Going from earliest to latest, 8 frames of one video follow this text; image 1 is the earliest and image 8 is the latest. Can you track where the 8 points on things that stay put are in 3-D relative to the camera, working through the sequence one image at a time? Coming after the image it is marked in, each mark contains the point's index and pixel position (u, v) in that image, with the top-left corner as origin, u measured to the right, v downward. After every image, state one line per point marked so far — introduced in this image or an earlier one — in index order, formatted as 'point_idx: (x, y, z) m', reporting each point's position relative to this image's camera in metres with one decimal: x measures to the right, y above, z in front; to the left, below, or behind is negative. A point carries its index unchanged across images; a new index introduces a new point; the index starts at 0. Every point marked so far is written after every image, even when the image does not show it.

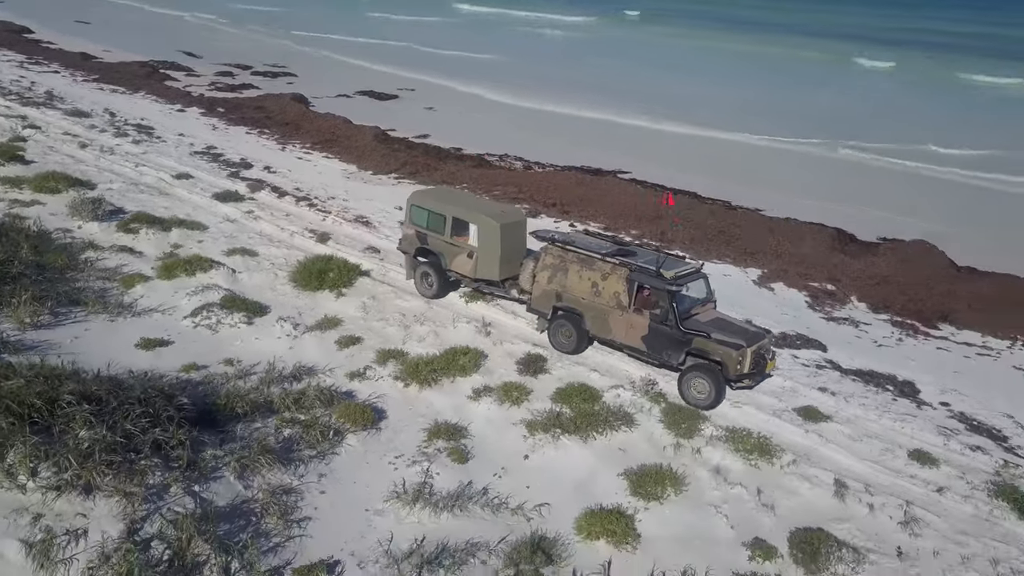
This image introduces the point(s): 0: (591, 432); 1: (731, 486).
0: (+1.0, -1.8, +10.2) m
1: (+2.5, -2.3, +9.4) m
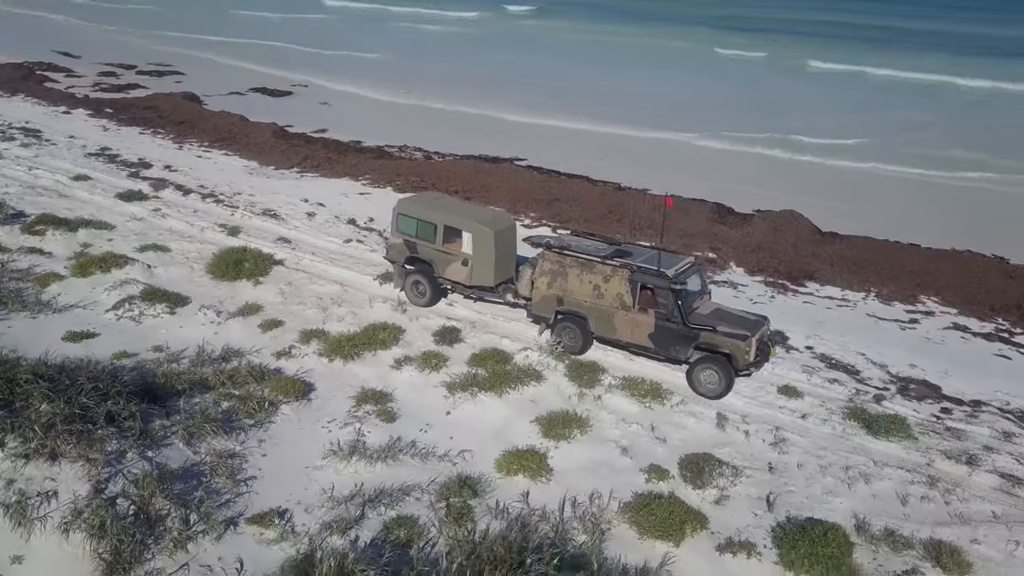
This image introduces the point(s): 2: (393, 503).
0: (-0.1, -1.4, +11.3) m
1: (+1.5, -1.8, +10.8) m
2: (-1.2, -2.2, +8.3) m
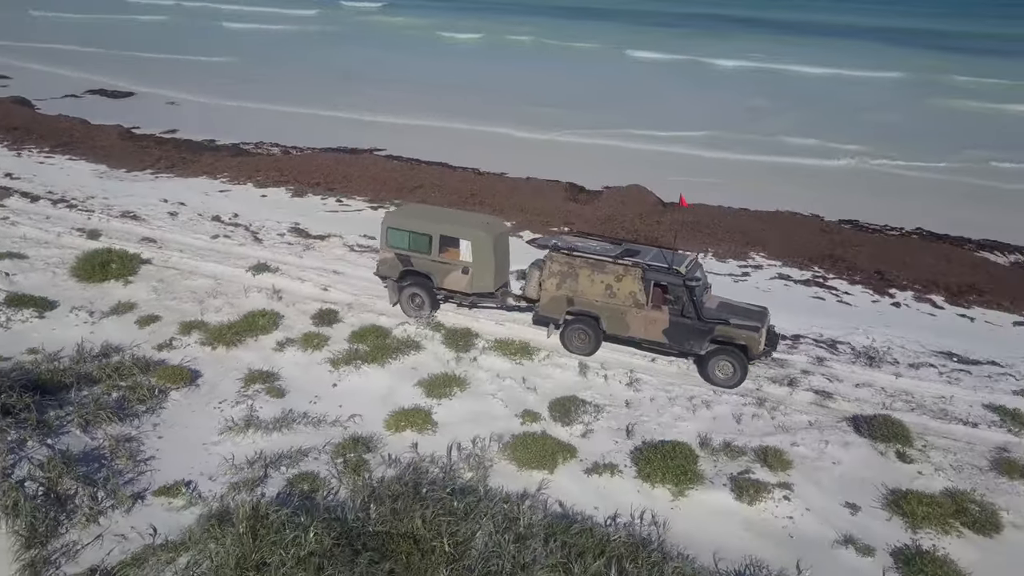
0: (-1.9, -1.1, +12.2) m
1: (-0.2, -1.3, +11.9) m
2: (-2.4, -1.9, +9.0) m
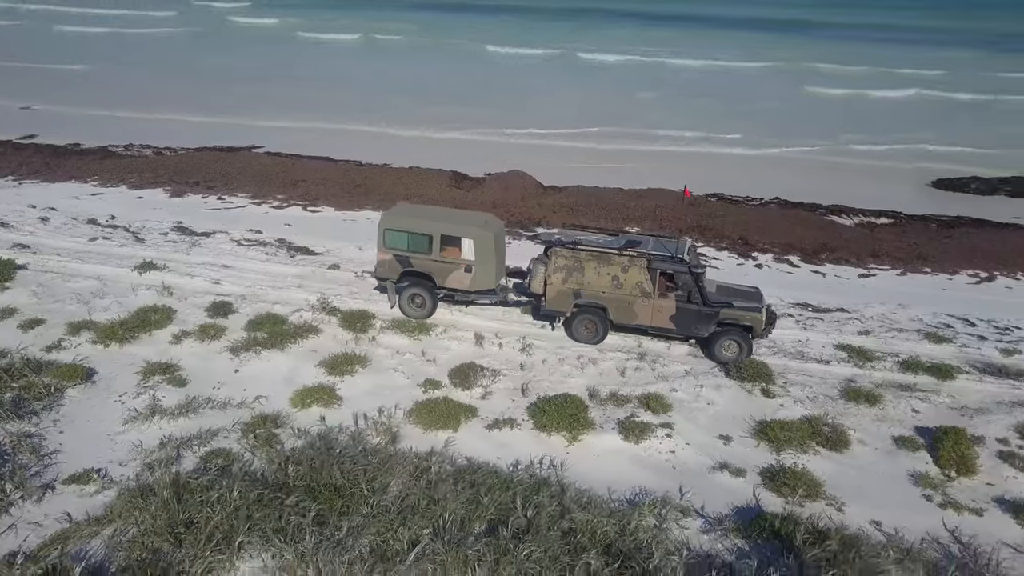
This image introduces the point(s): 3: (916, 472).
0: (-3.5, -0.8, +12.5) m
1: (-1.7, -1.0, +12.4) m
2: (-3.5, -1.8, +9.3) m
3: (+4.8, -2.2, +9.7) m
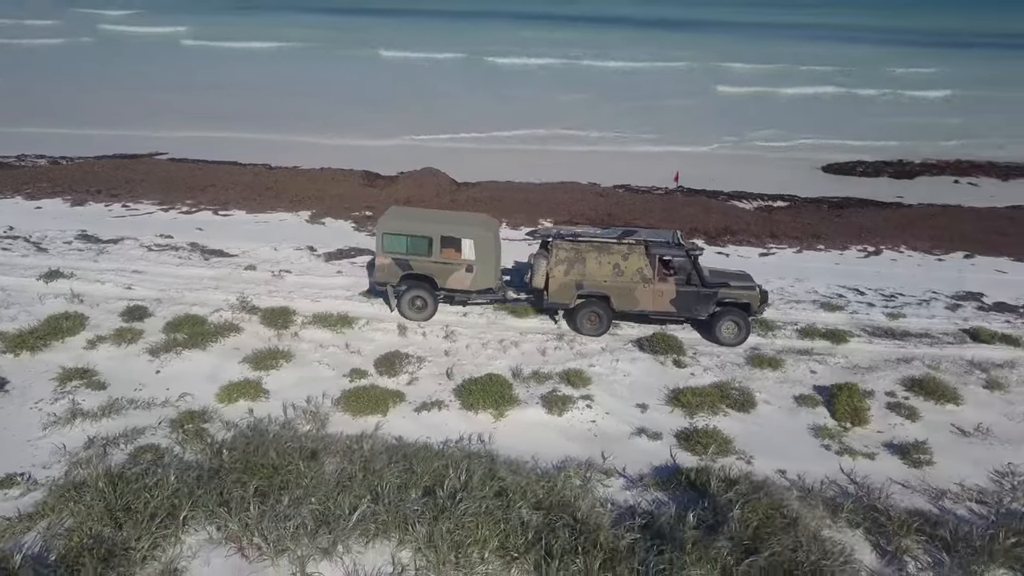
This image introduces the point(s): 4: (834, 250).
0: (-4.6, -0.8, +12.4) m
1: (-2.9, -0.9, +12.5) m
2: (-4.3, -1.7, +9.2) m
3: (+3.9, -1.8, +10.6) m
4: (+7.7, +0.9, +19.5) m
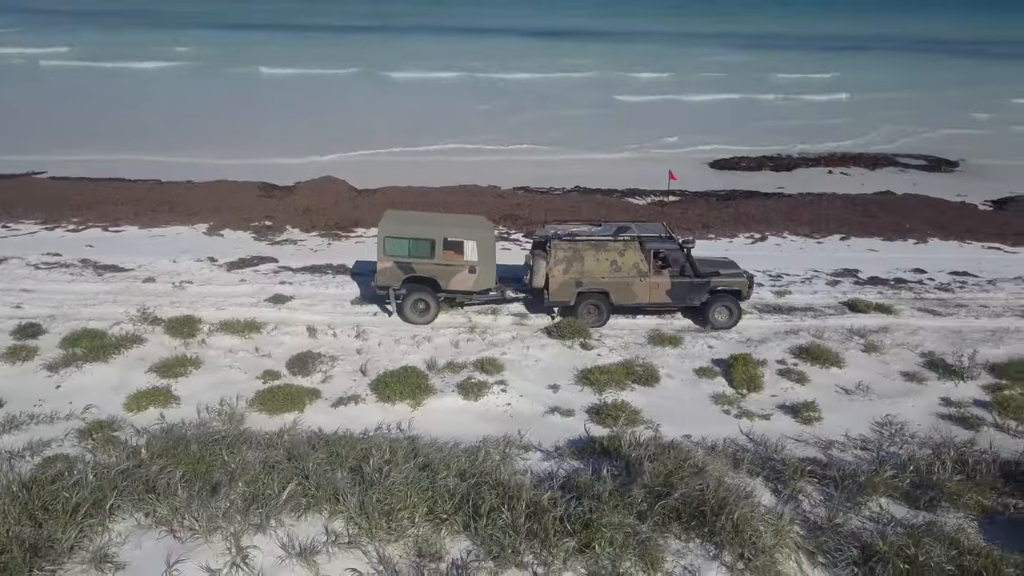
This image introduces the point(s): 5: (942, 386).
0: (-6.0, -1.0, +12.1) m
1: (-4.2, -1.0, +12.4) m
2: (-5.2, -1.8, +9.0) m
3: (+2.8, -1.5, +11.3) m
4: (+5.4, +1.3, +20.6) m
5: (+6.1, -1.4, +11.6) m
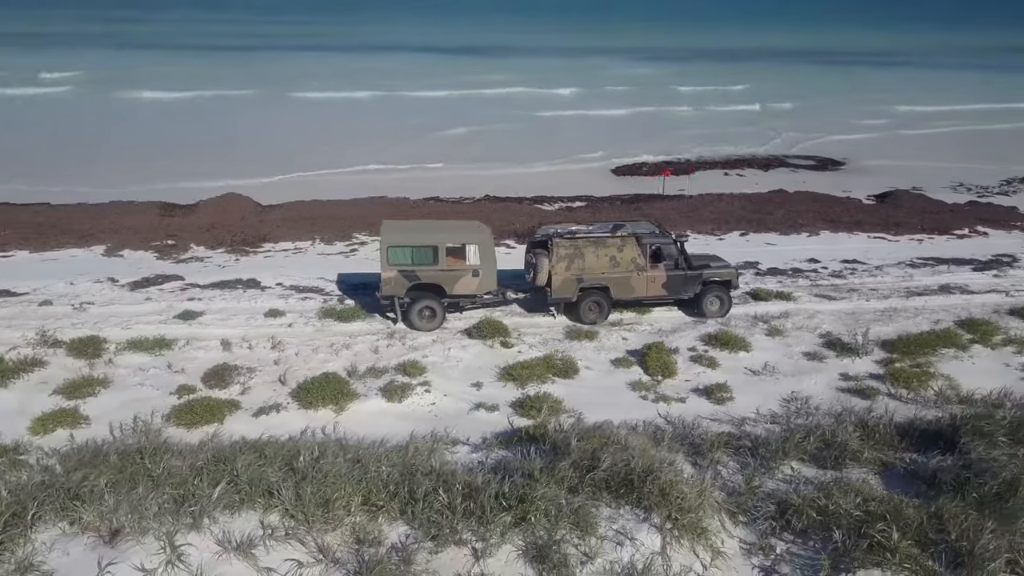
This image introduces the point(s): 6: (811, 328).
0: (-7.1, -1.3, +11.5) m
1: (-5.4, -1.2, +12.0) m
2: (-6.0, -2.0, +8.5) m
3: (+1.7, -1.3, +11.6) m
4: (+3.1, +1.3, +21.2) m
5: (+5.0, -1.1, +12.4) m
6: (+5.1, -0.7, +13.8) m
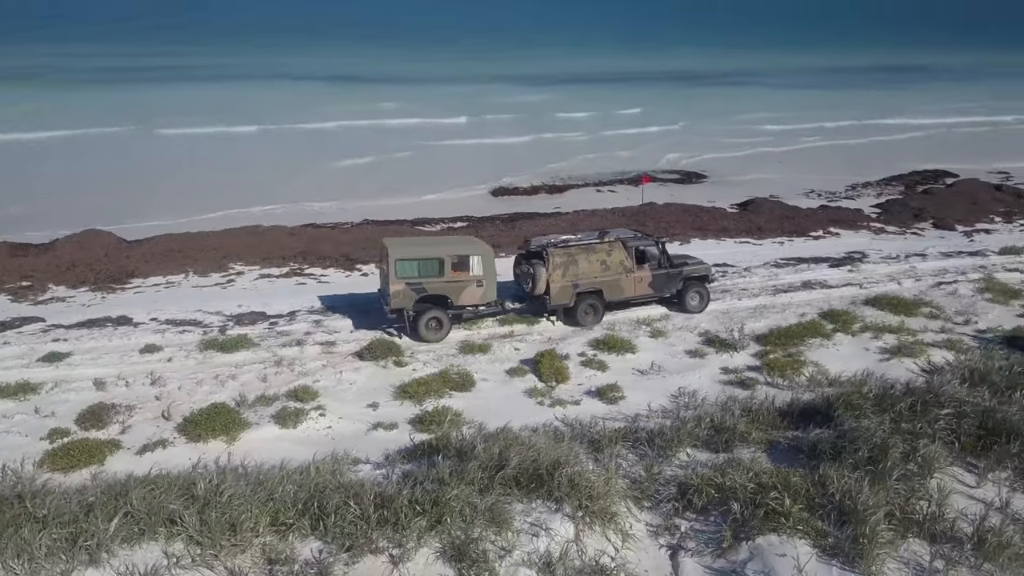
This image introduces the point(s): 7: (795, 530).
0: (-8.5, -1.9, +10.4) m
1: (-6.9, -1.8, +11.2) m
2: (-6.9, -2.5, +7.6) m
3: (+0.2, -1.5, +11.9) m
4: (0.0, +0.9, +21.6) m
5: (+3.3, -1.1, +13.1) m
6: (+3.2, -0.7, +14.4) m
7: (+2.5, -2.2, +7.4) m
